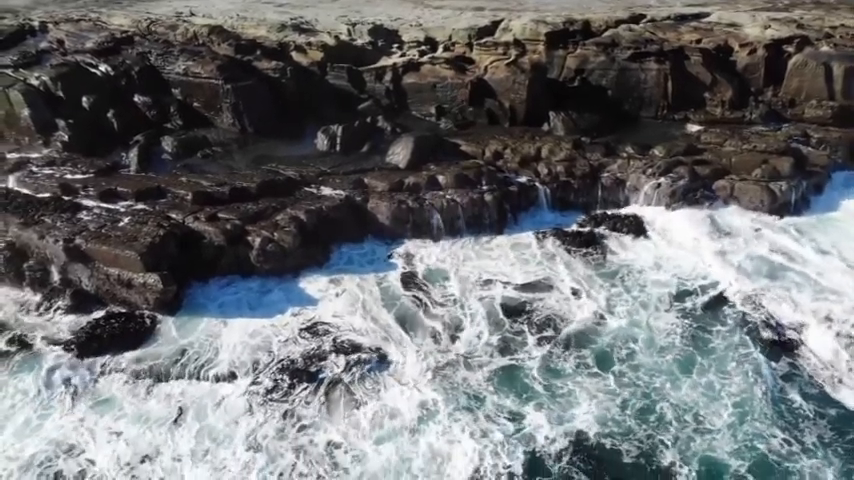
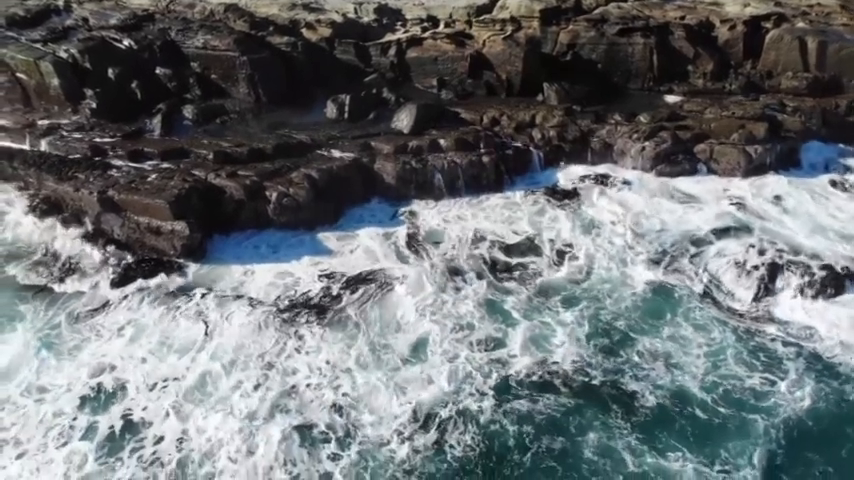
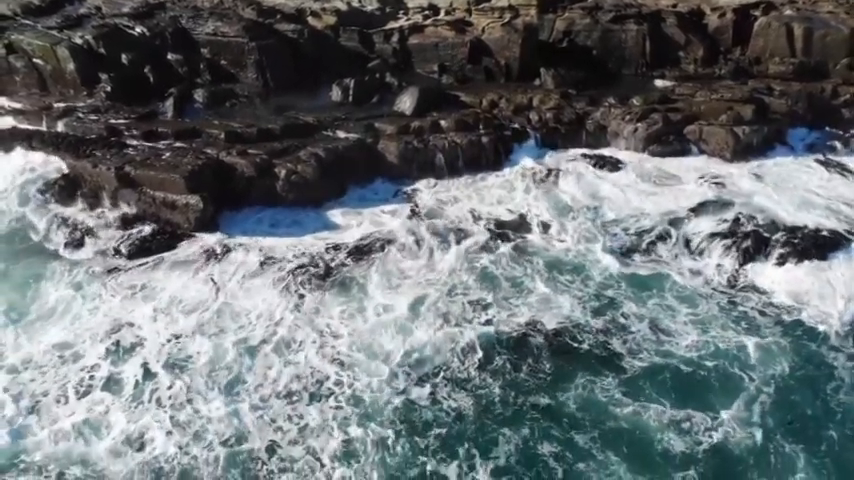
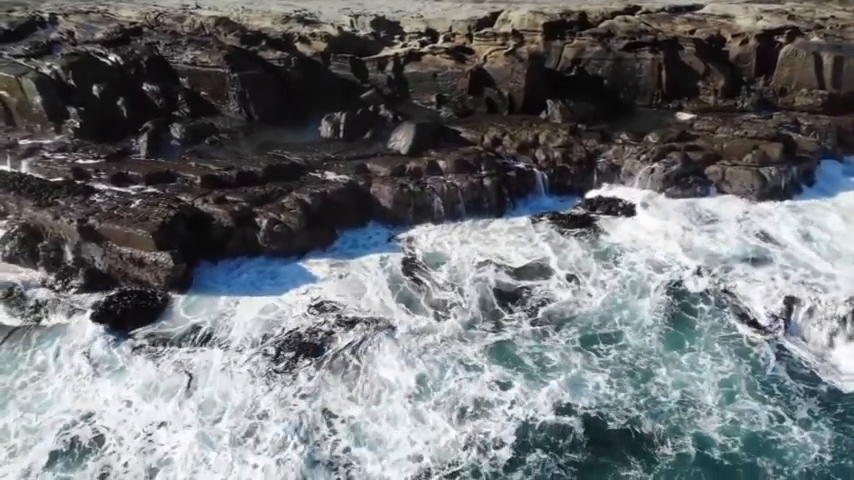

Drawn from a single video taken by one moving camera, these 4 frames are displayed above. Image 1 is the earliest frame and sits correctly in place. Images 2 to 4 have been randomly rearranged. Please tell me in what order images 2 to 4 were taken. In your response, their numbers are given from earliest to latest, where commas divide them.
4, 2, 3
